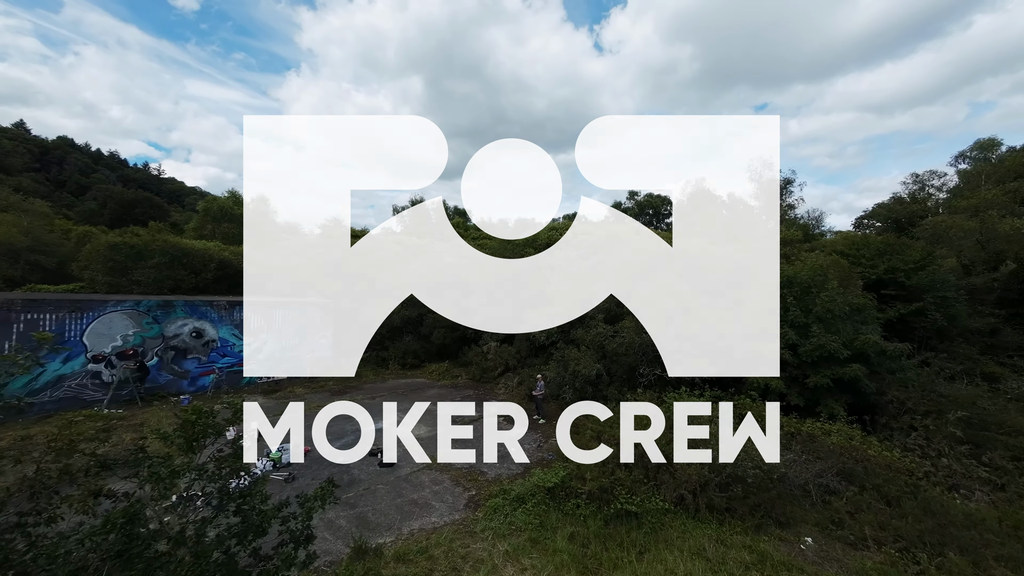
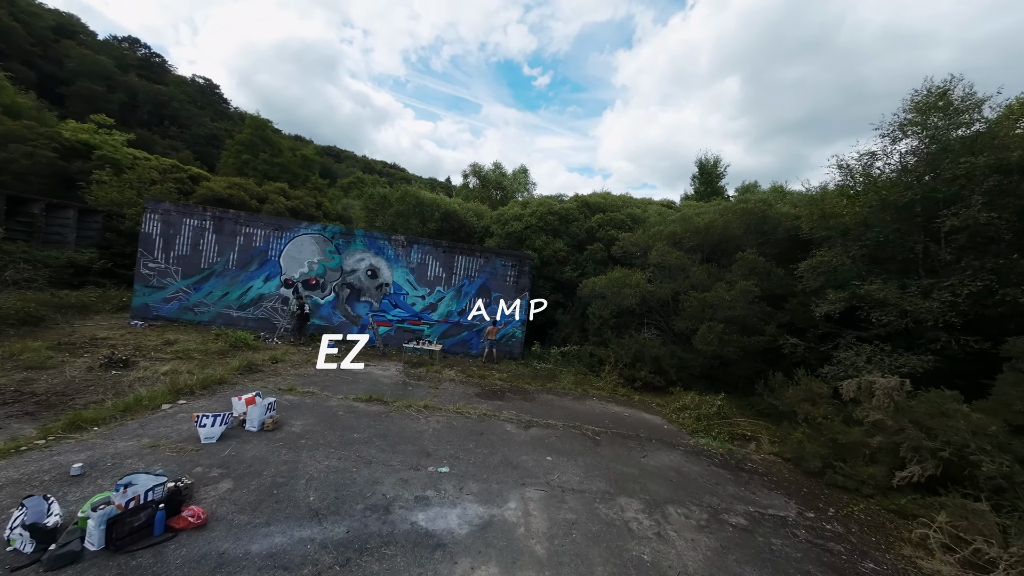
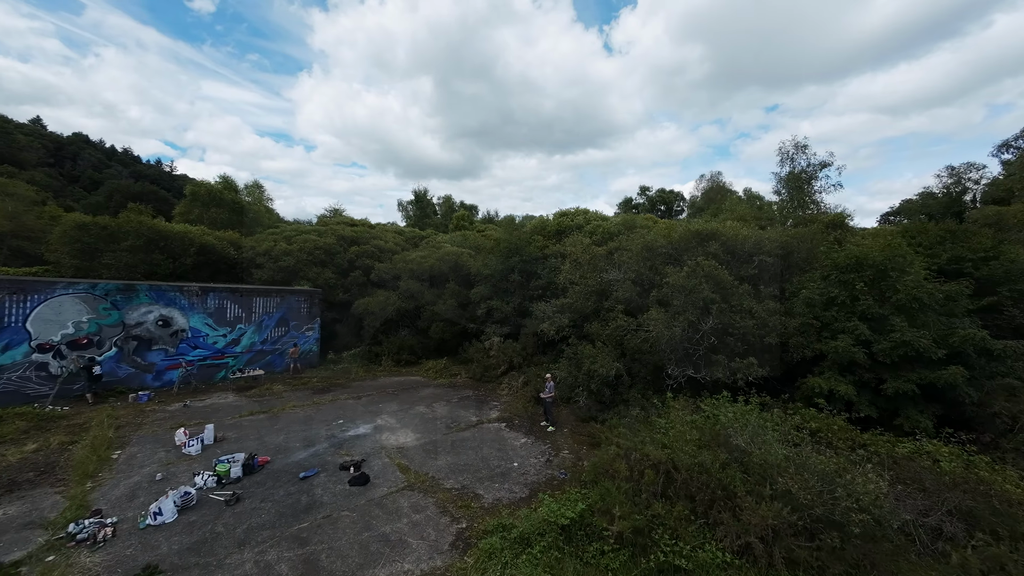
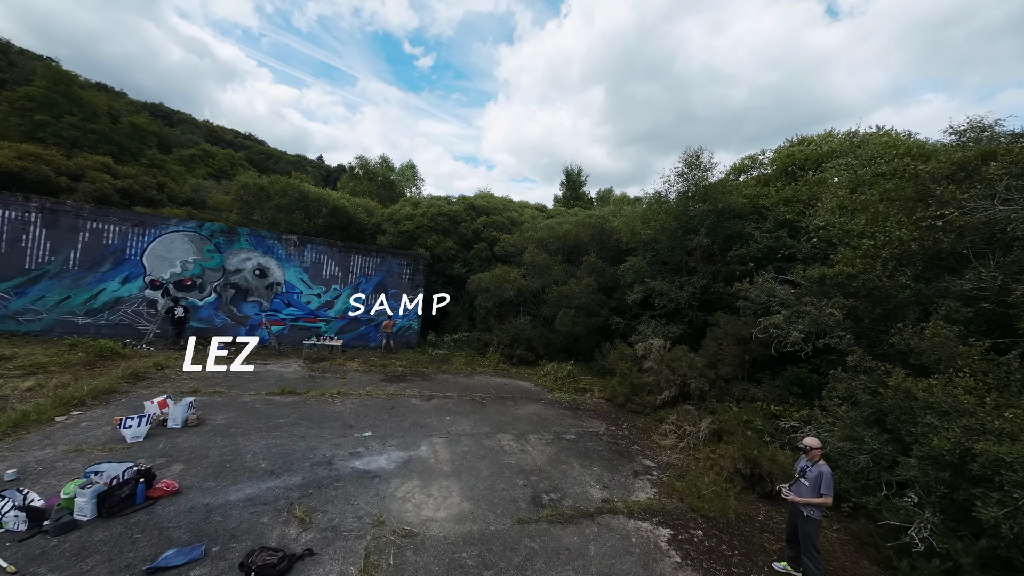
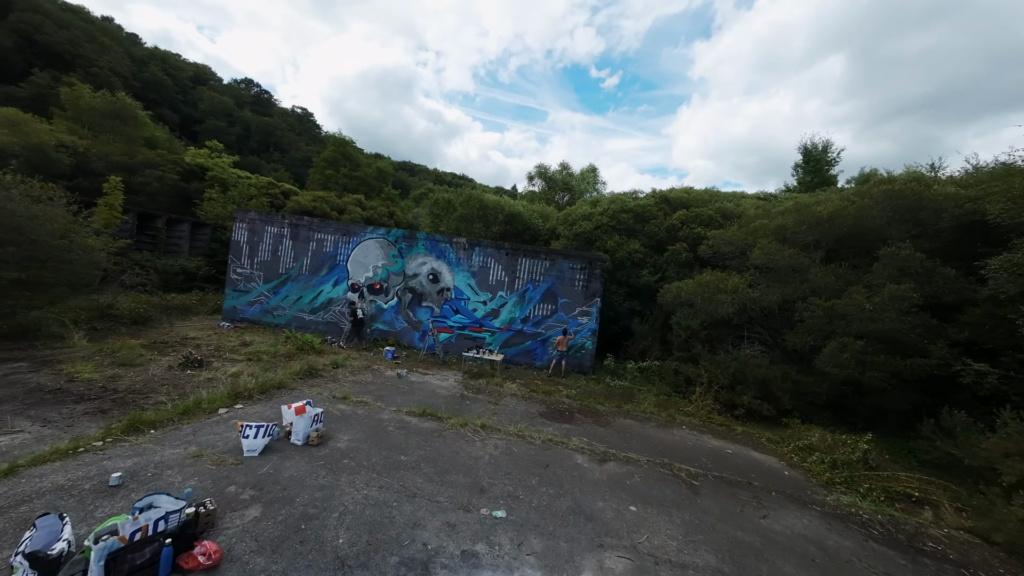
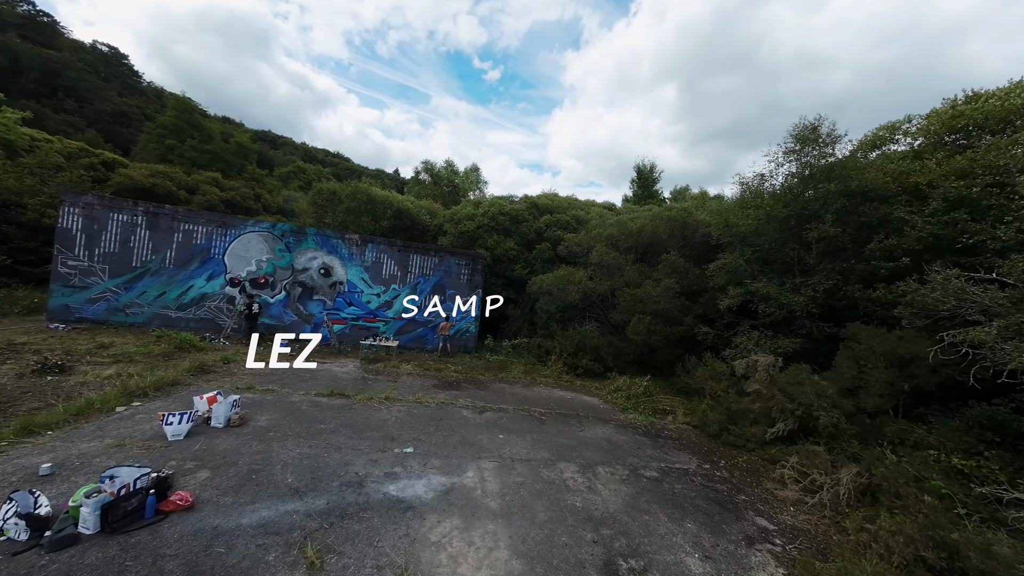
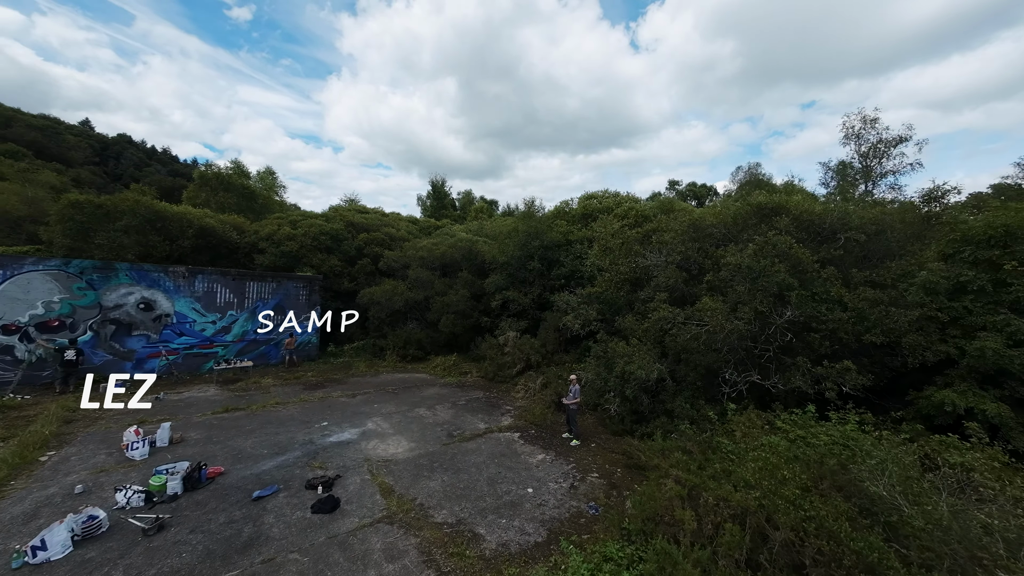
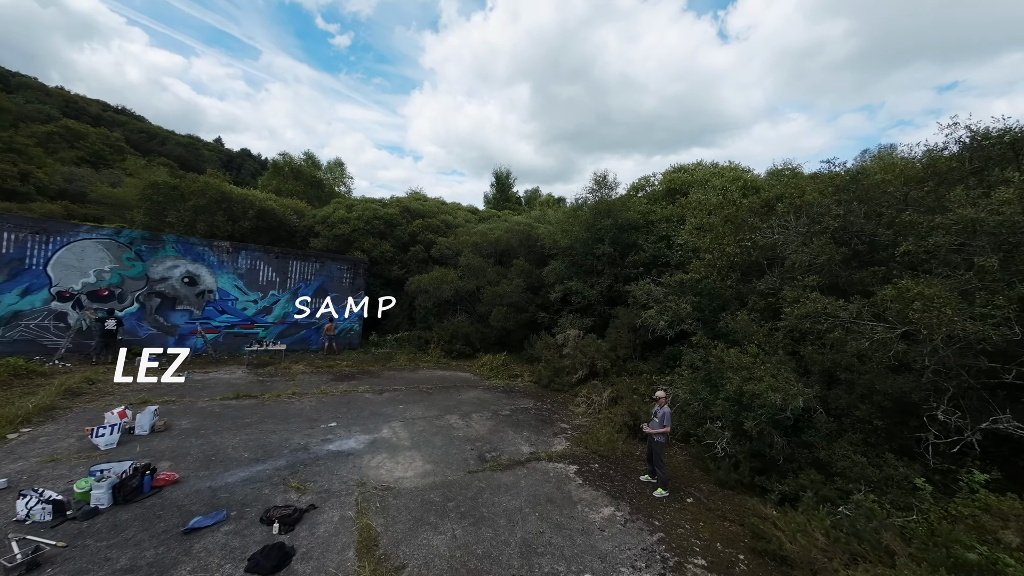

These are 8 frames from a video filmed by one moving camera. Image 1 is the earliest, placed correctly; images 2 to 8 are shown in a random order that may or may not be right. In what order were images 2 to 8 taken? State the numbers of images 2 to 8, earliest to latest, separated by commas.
3, 7, 8, 4, 6, 2, 5
